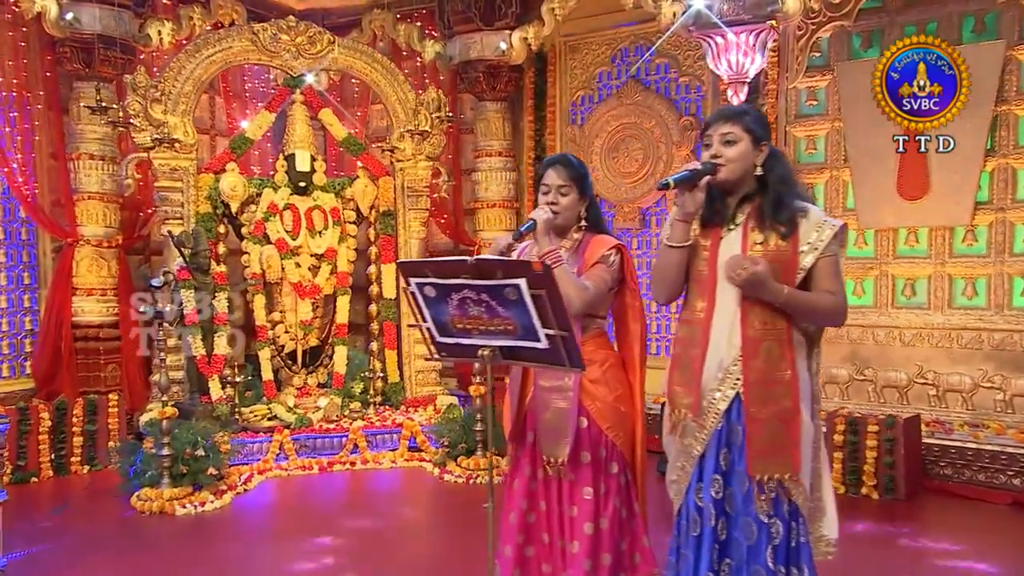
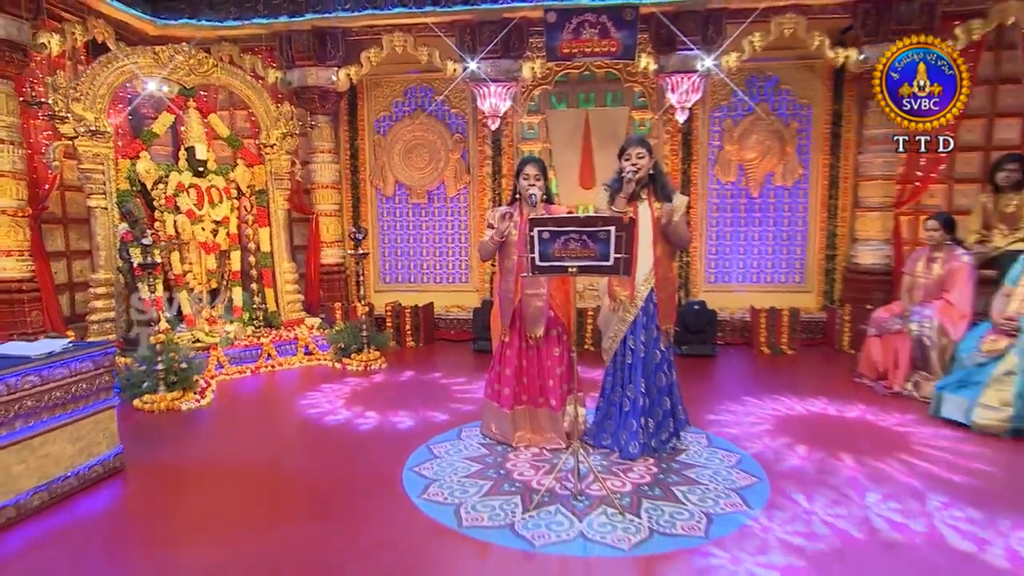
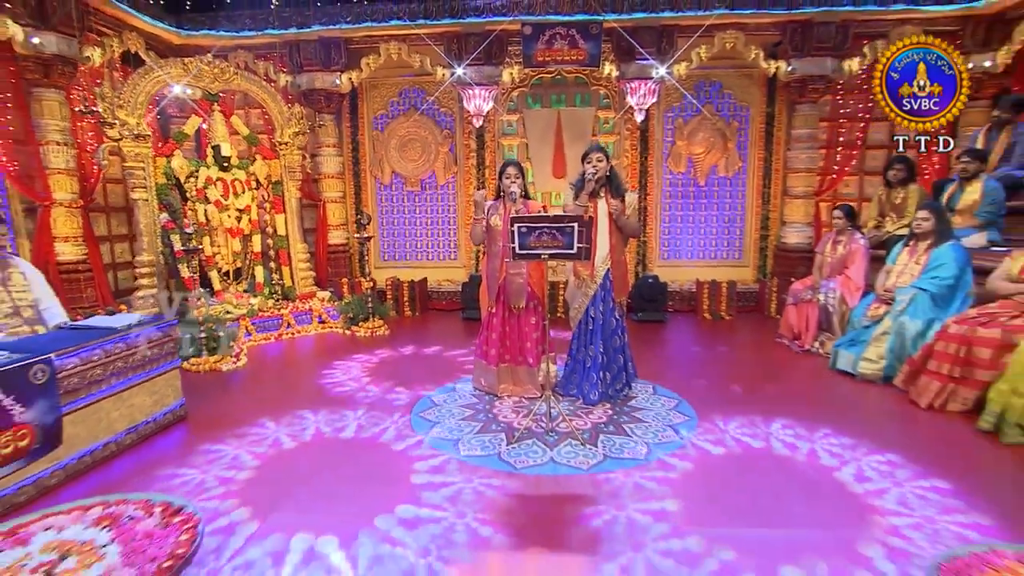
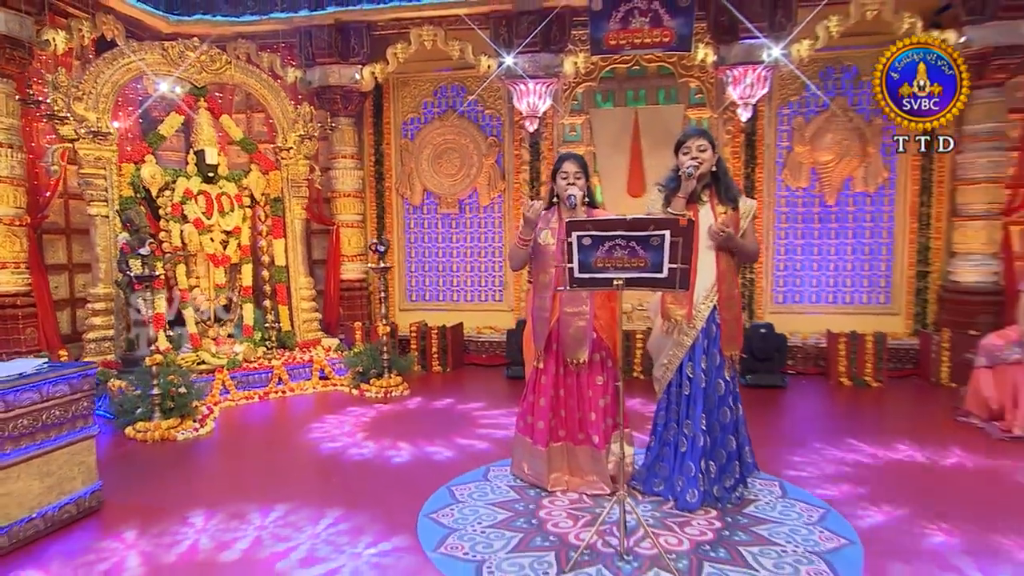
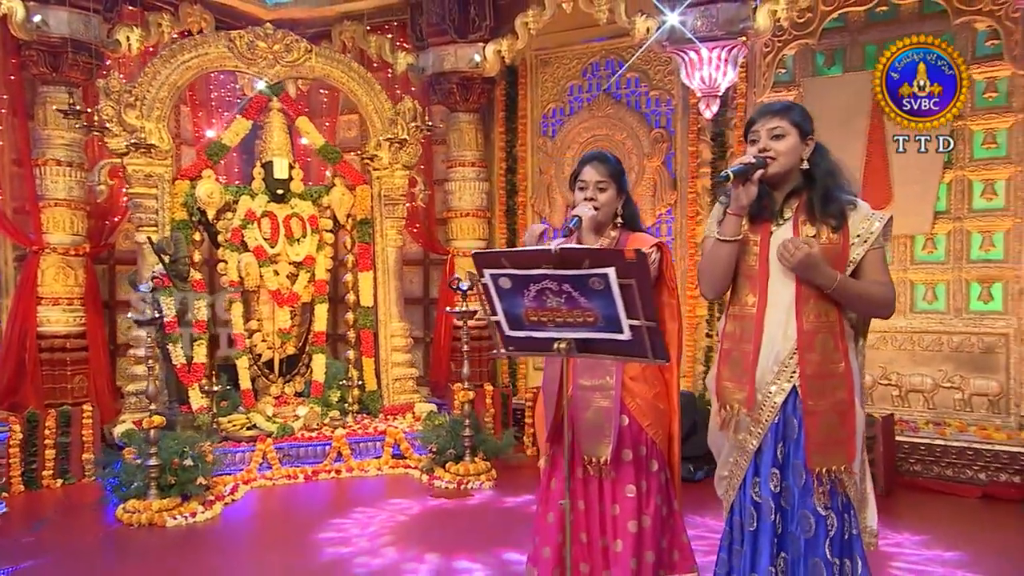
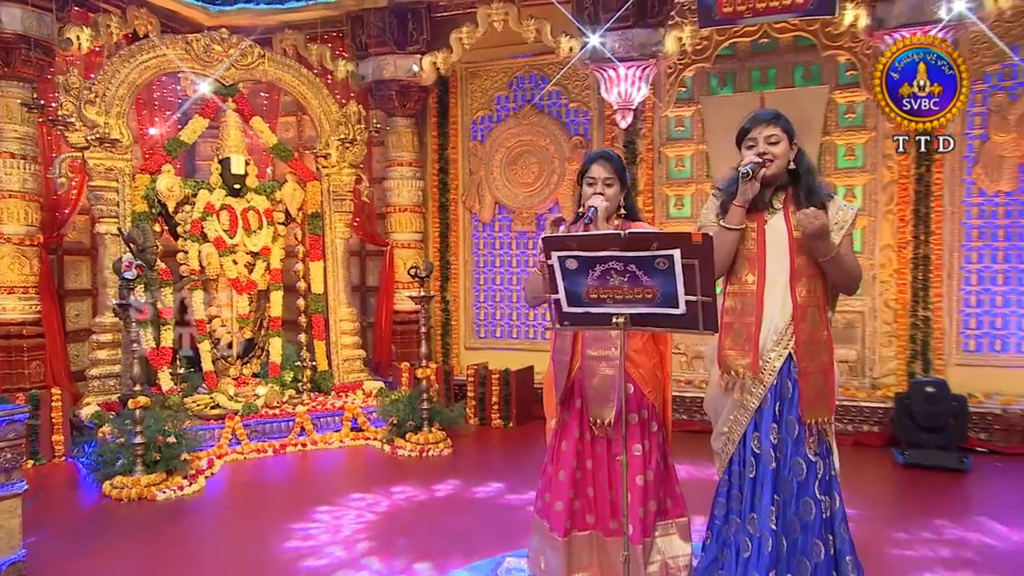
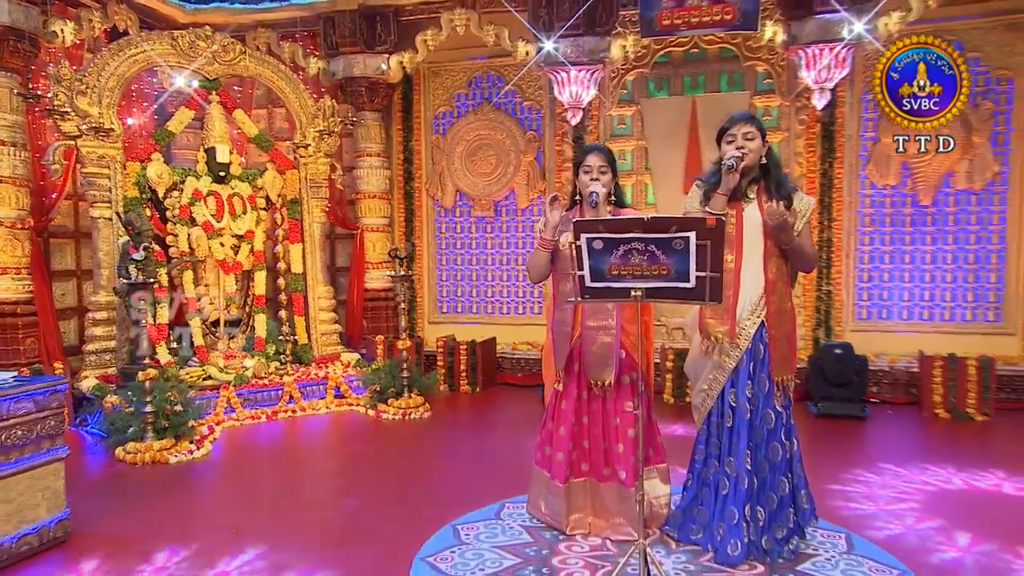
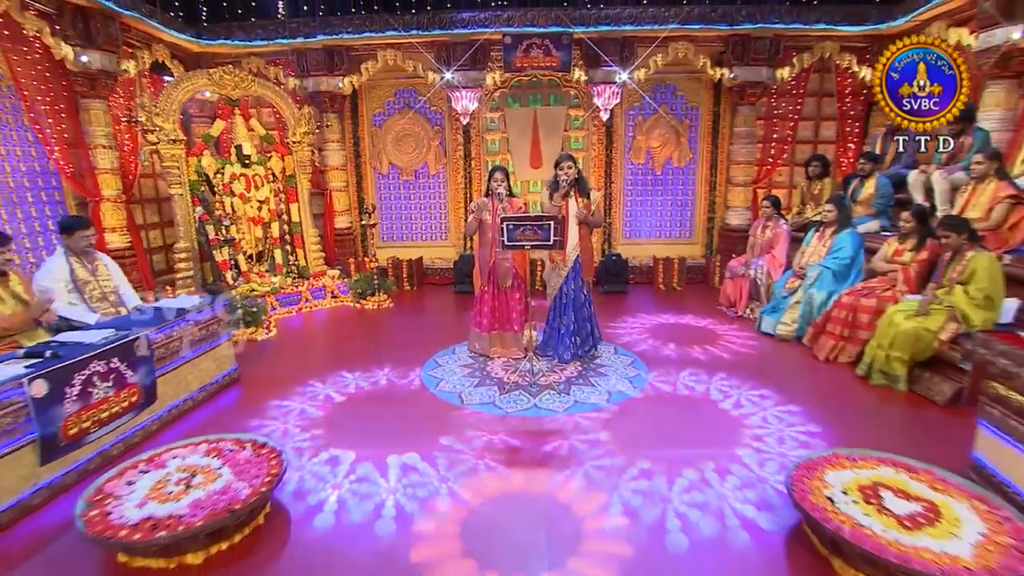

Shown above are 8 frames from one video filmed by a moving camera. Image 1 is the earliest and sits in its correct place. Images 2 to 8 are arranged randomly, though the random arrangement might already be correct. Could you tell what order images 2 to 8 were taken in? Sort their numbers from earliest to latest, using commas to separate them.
5, 6, 7, 4, 2, 3, 8
